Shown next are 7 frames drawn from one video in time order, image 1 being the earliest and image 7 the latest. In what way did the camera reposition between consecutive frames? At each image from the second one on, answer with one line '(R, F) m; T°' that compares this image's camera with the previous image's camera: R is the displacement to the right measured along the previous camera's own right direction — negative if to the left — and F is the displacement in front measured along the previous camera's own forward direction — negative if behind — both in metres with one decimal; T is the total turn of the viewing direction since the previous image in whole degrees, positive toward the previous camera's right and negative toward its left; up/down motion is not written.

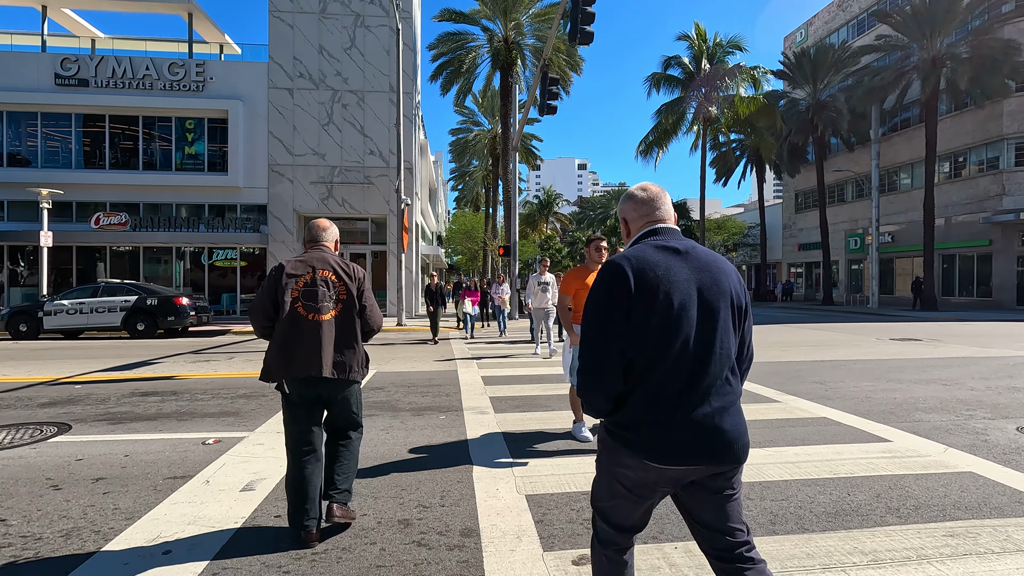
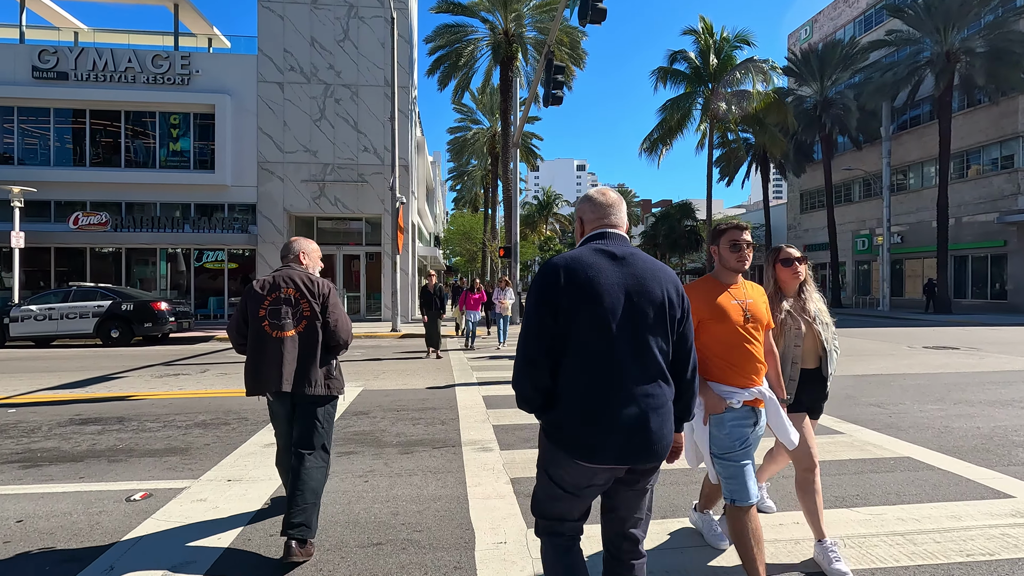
(-0.1, +1.0) m; 0°
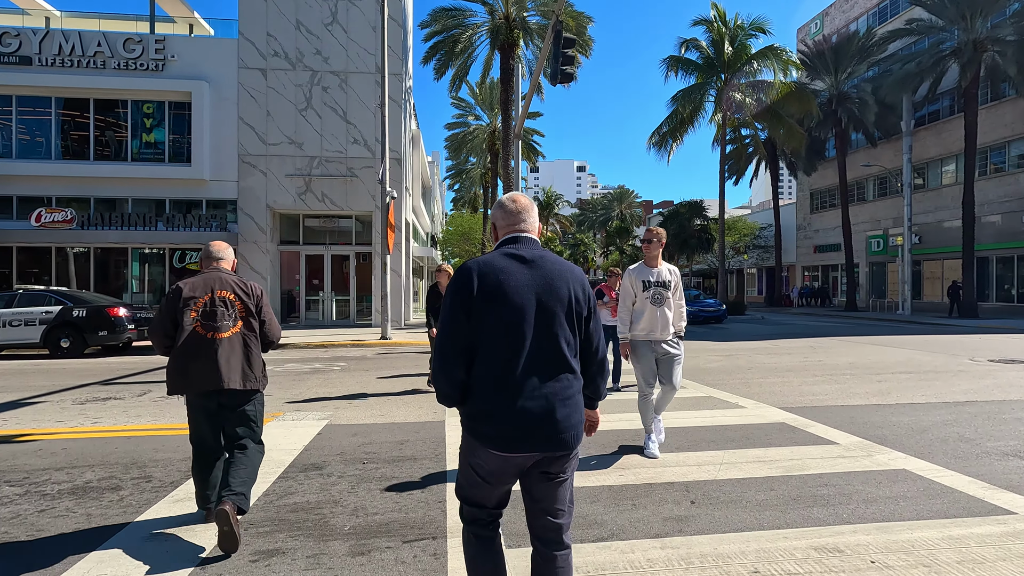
(-0.1, +1.7) m; 0°
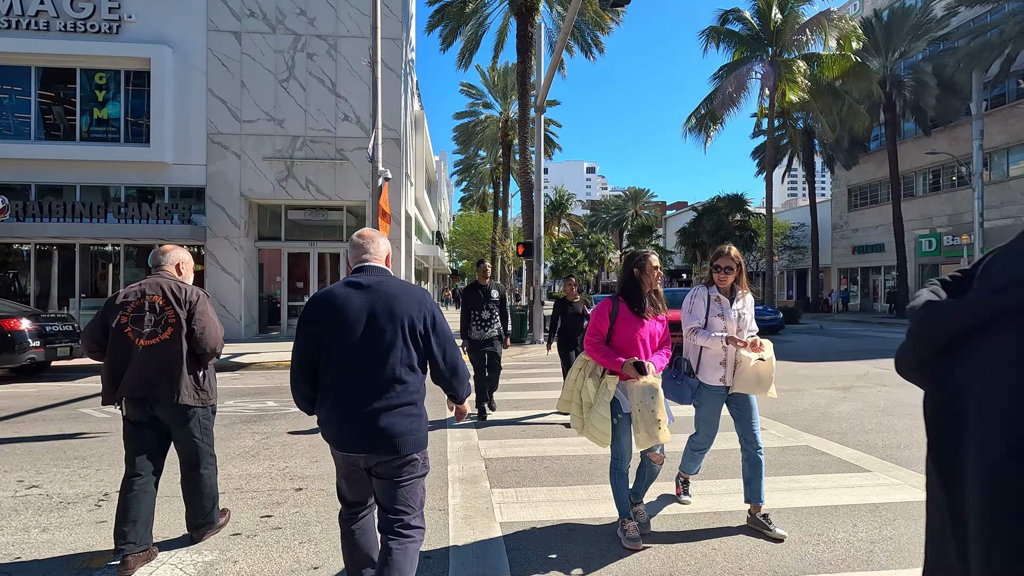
(-0.4, +3.4) m; -1°
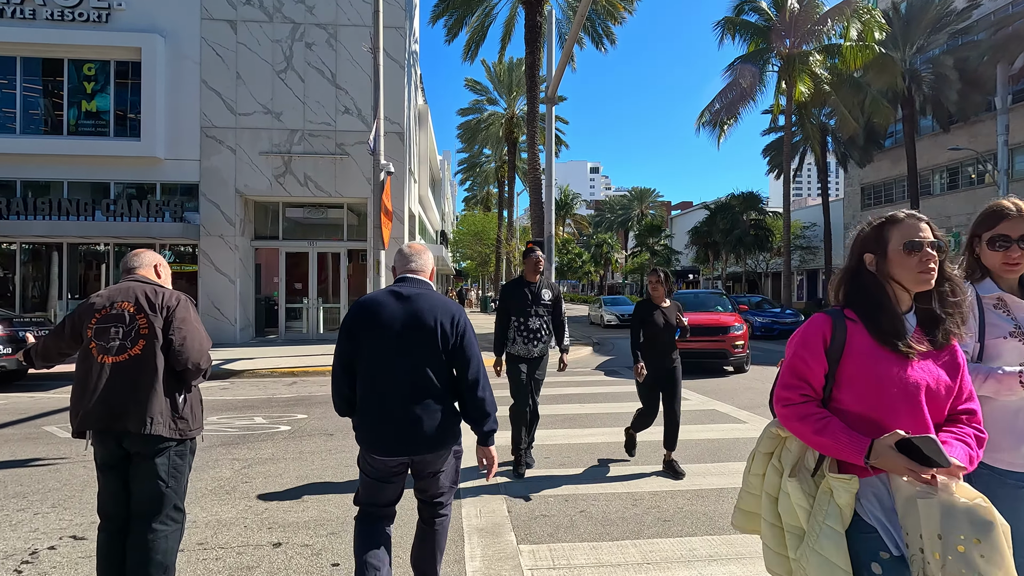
(-0.2, +0.9) m; 0°
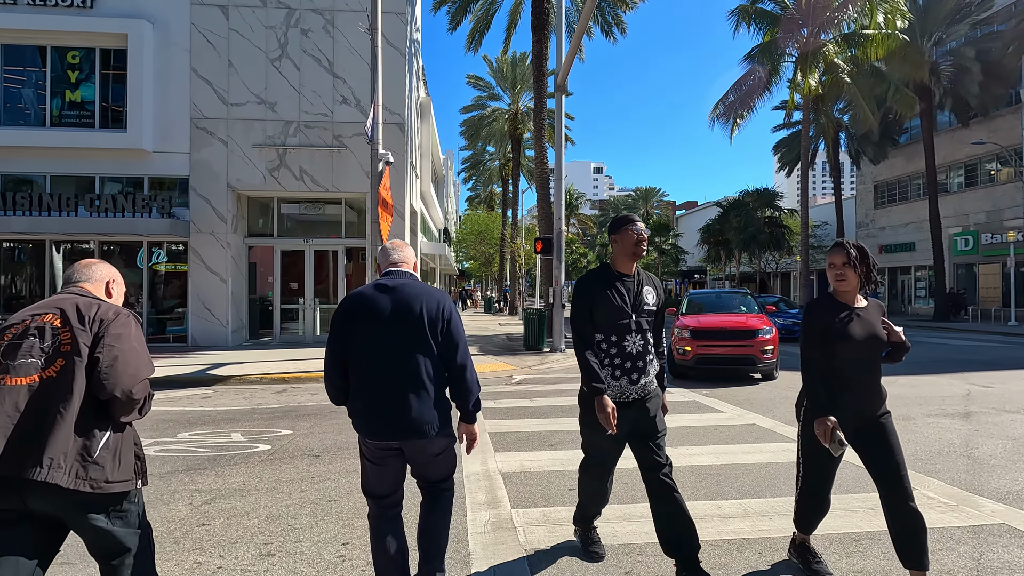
(-0.1, +0.9) m; 0°
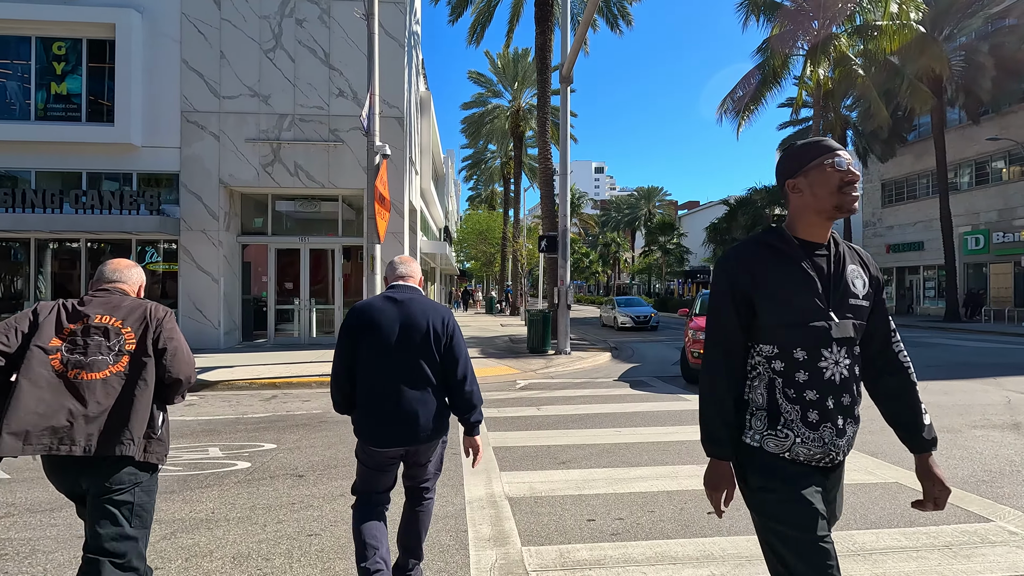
(-0.1, +0.6) m; 0°
